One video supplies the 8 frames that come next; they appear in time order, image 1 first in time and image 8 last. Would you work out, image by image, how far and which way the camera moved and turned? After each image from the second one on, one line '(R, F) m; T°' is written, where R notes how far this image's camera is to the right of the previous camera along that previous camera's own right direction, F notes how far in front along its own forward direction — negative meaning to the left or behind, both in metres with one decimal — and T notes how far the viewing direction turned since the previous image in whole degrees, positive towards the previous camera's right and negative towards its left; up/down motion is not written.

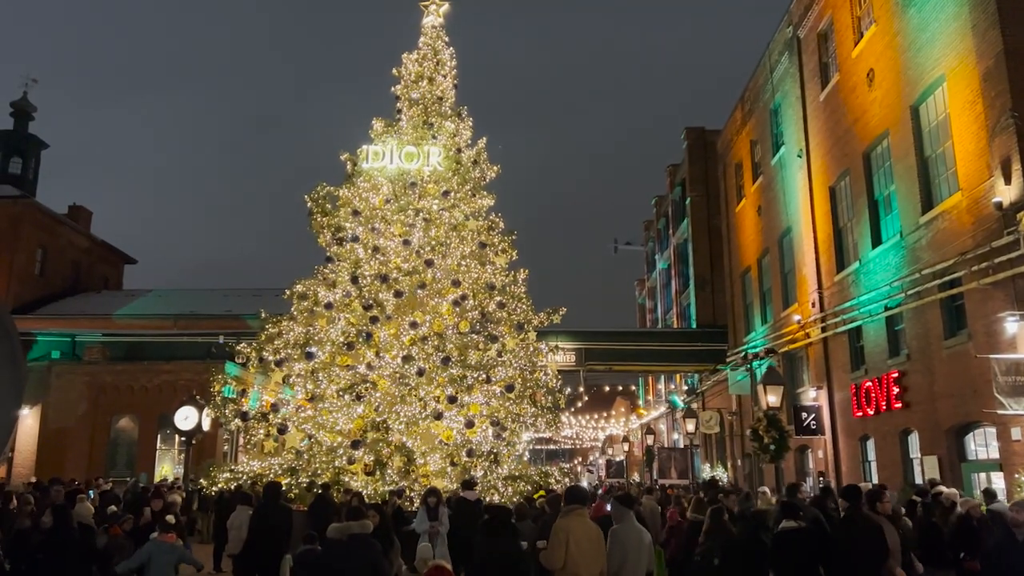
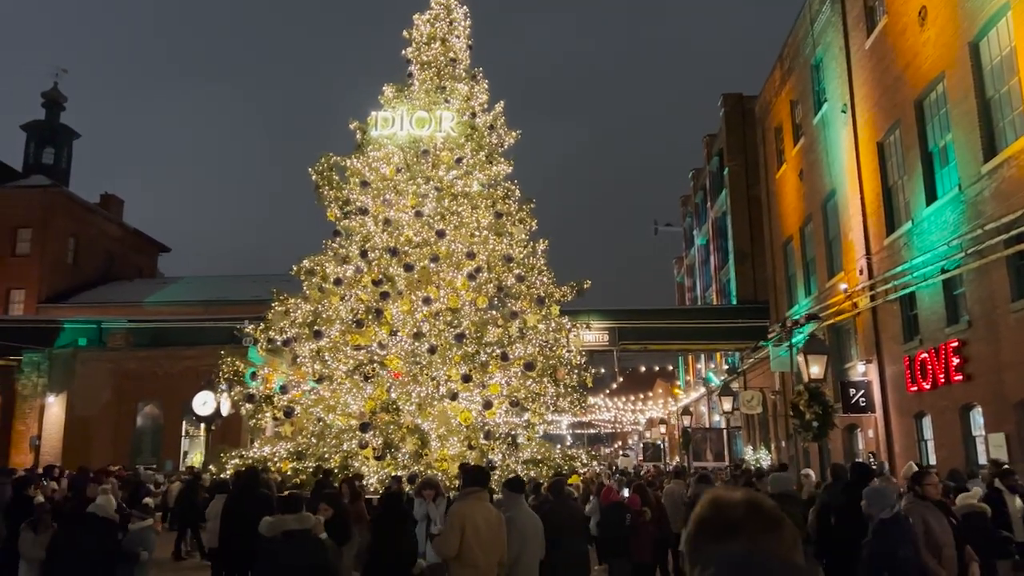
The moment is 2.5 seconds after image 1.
(+0.4, +1.1) m; -3°
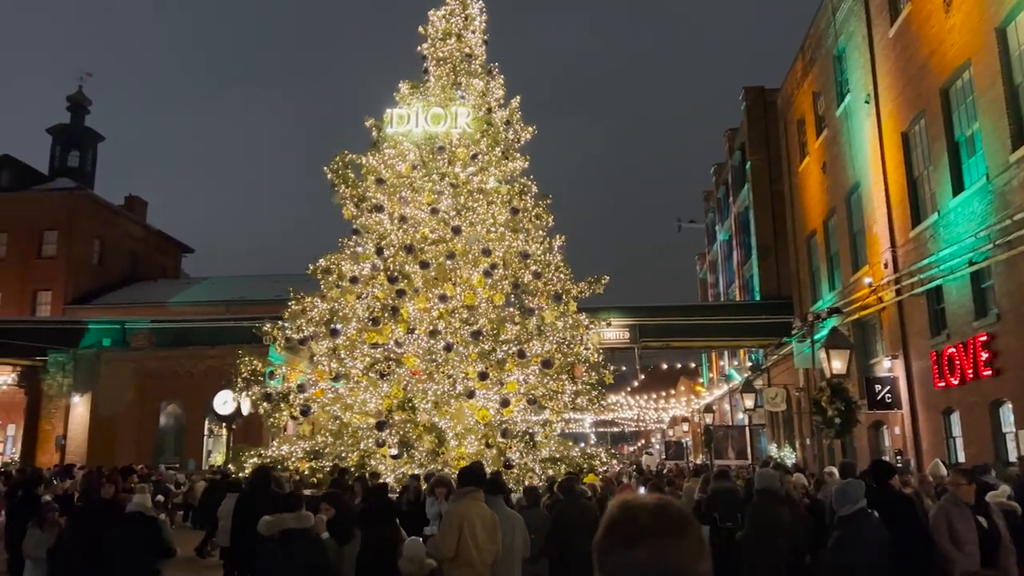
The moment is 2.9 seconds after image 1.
(+0.1, +0.1) m; -2°
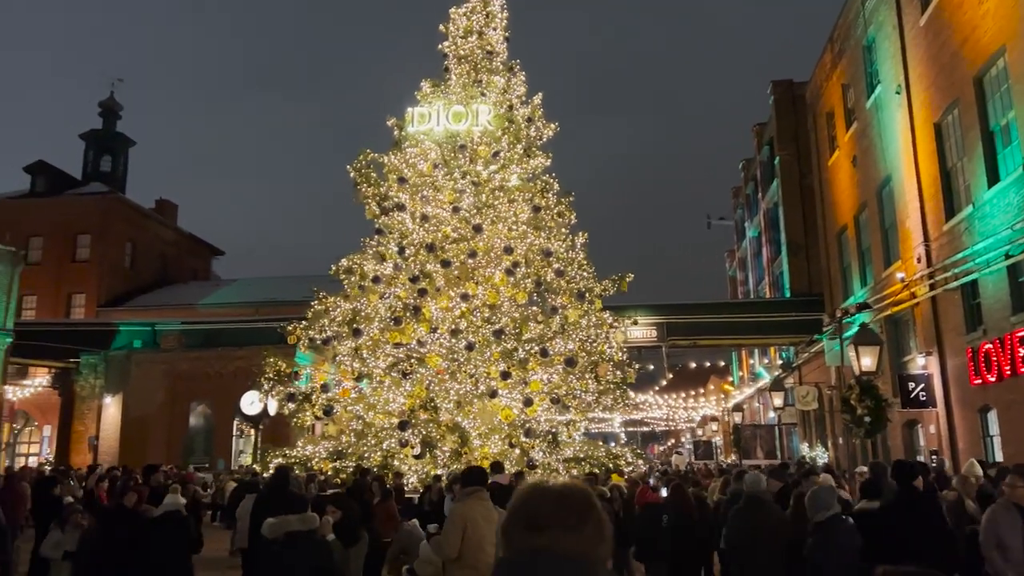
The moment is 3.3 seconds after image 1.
(+0.1, +0.1) m; -2°
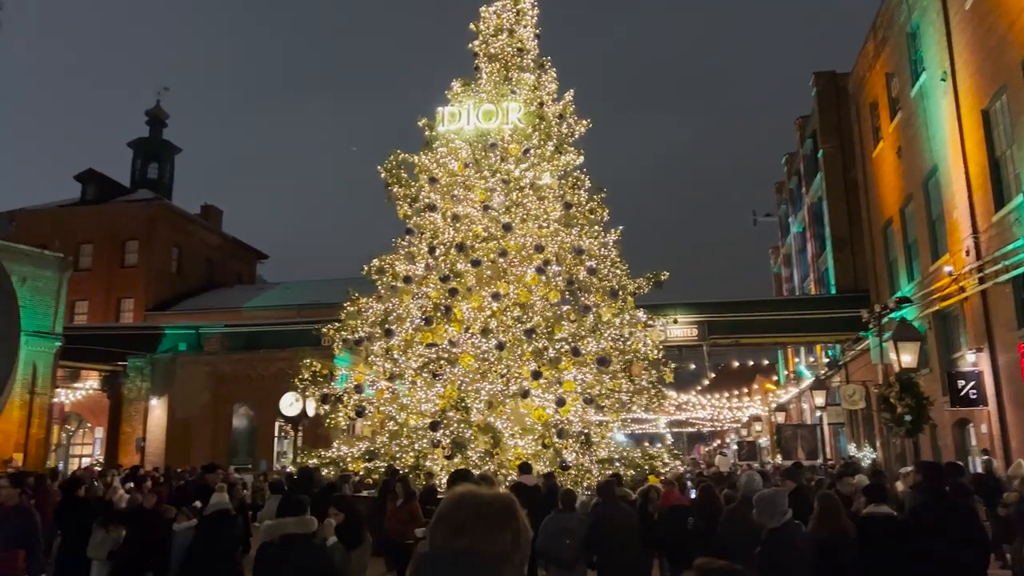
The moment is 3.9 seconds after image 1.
(+0.2, +0.2) m; -3°
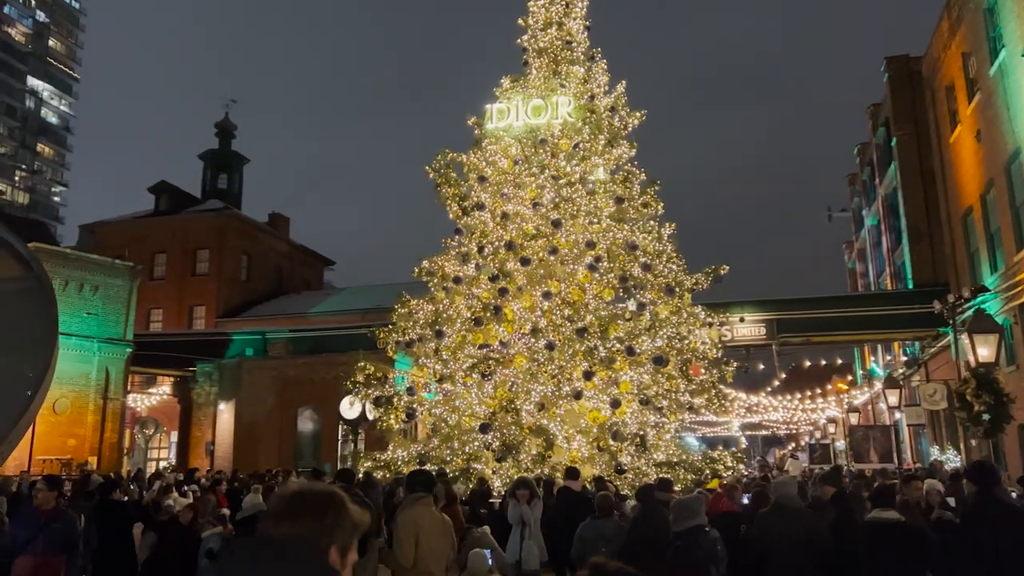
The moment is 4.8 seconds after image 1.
(+0.3, +0.4) m; -5°
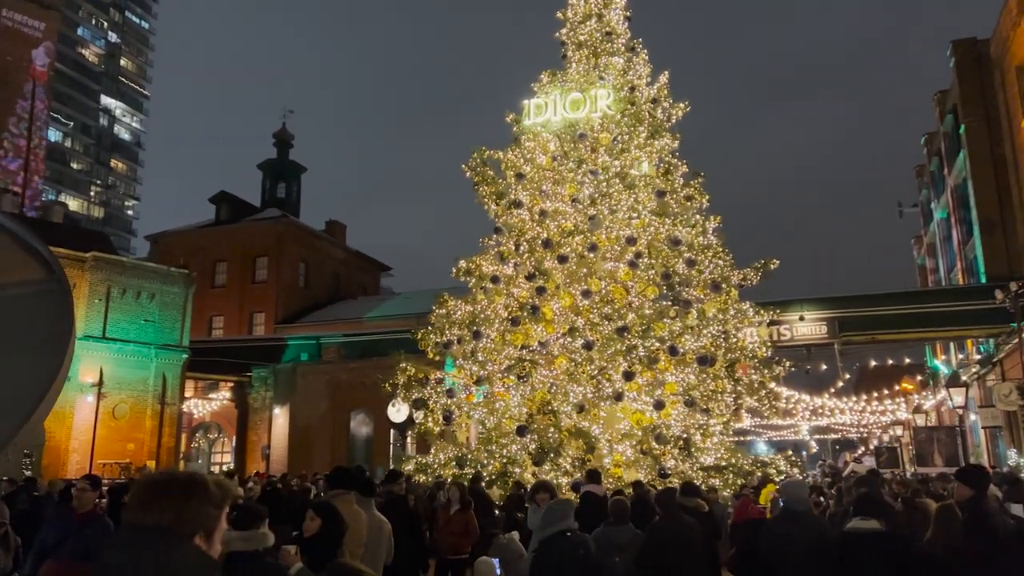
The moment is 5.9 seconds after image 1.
(+0.4, +0.4) m; -4°
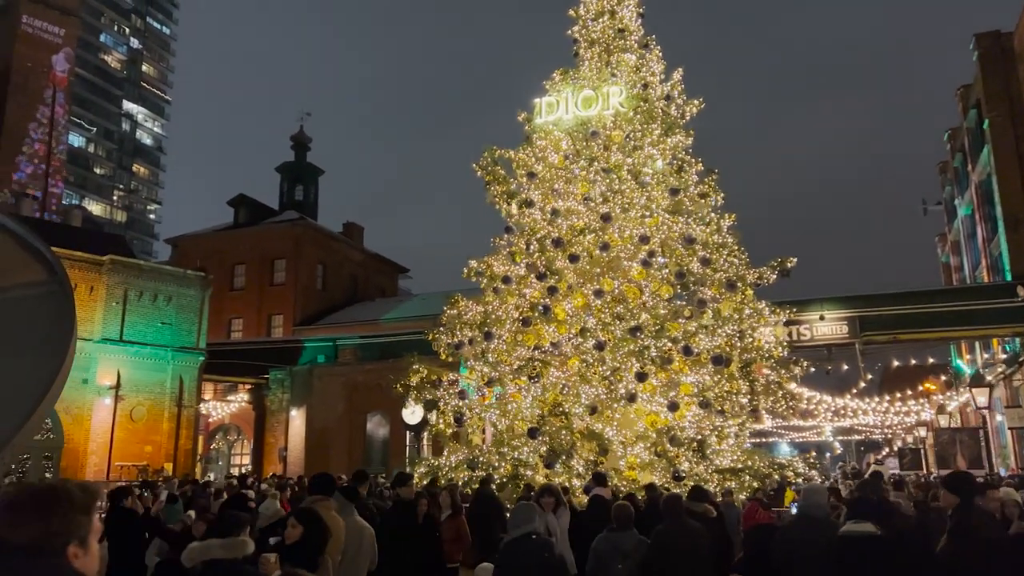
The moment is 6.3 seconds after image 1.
(+0.1, +0.2) m; -1°
